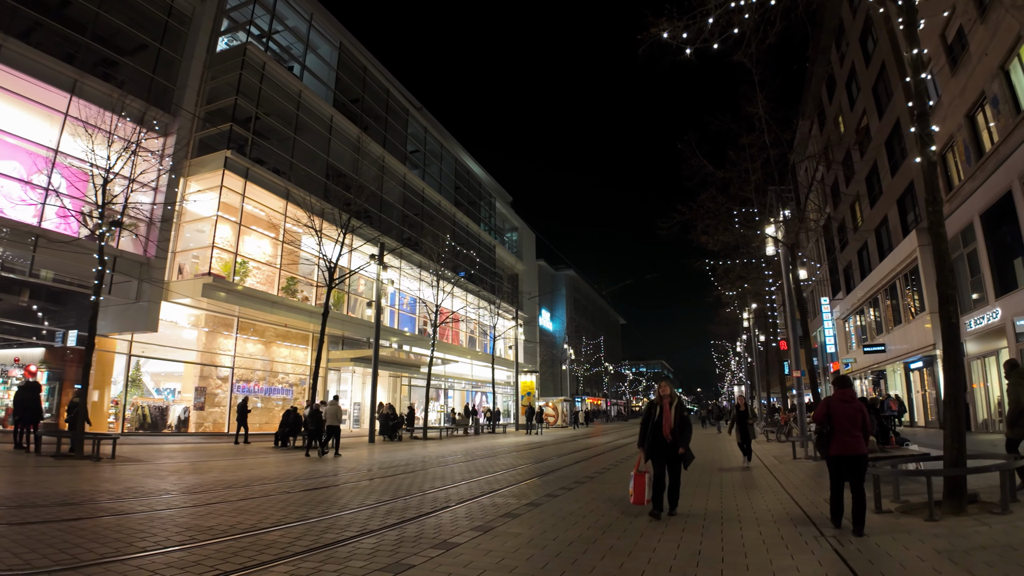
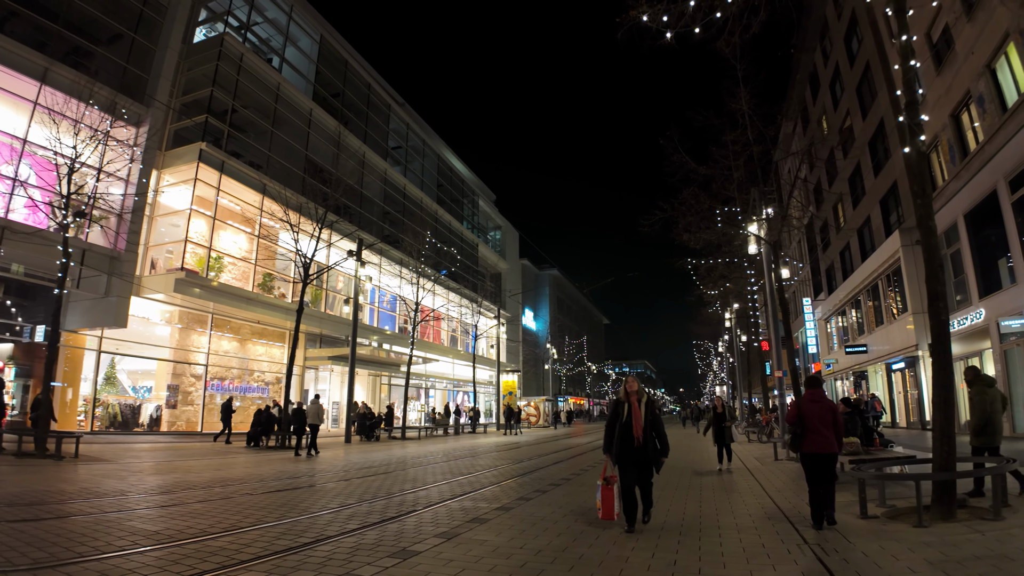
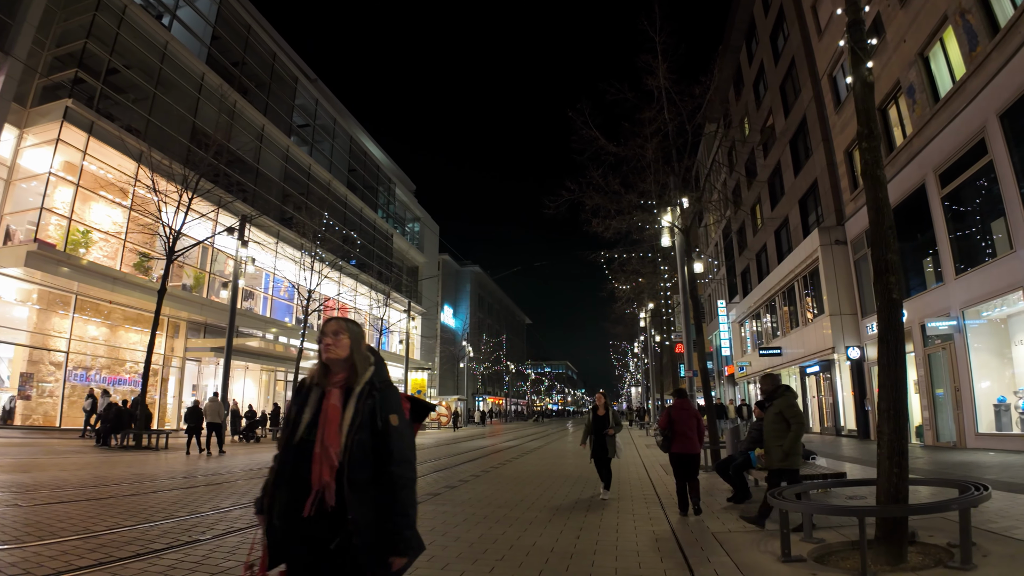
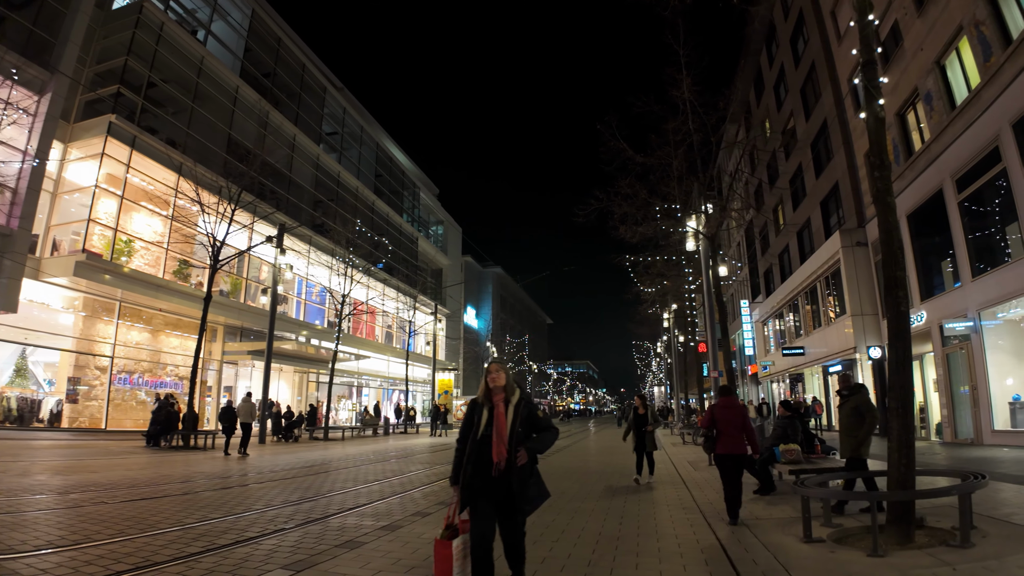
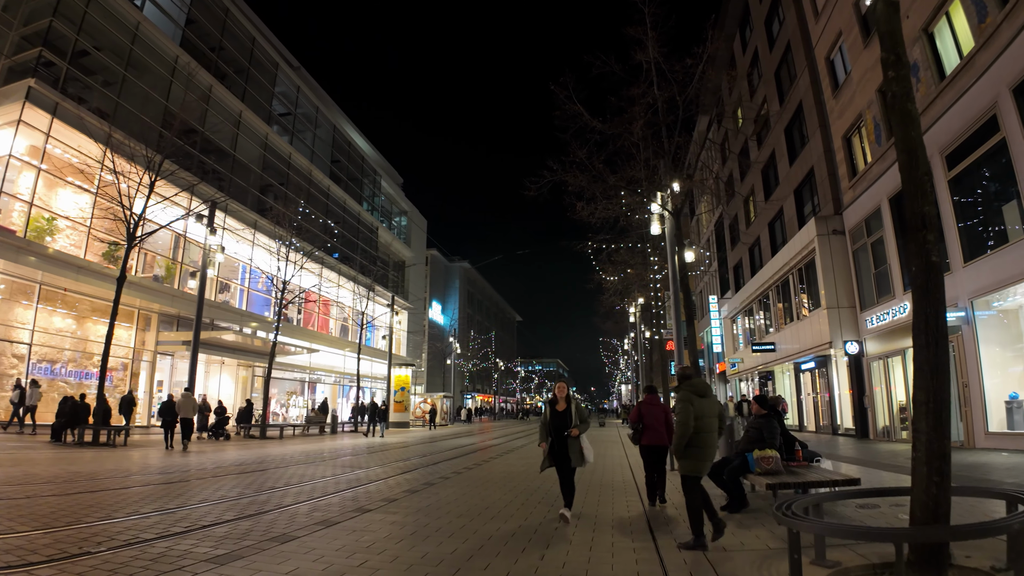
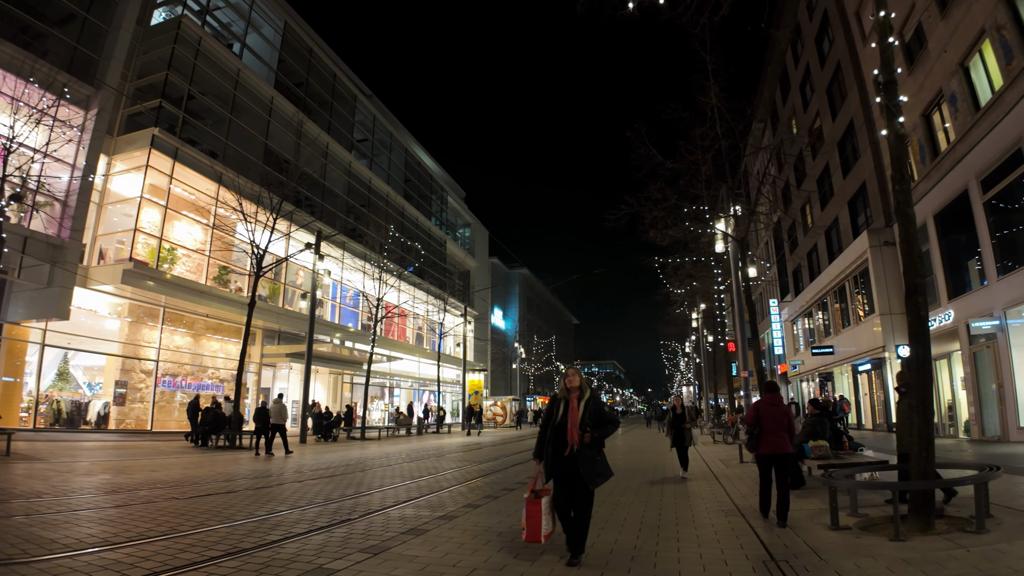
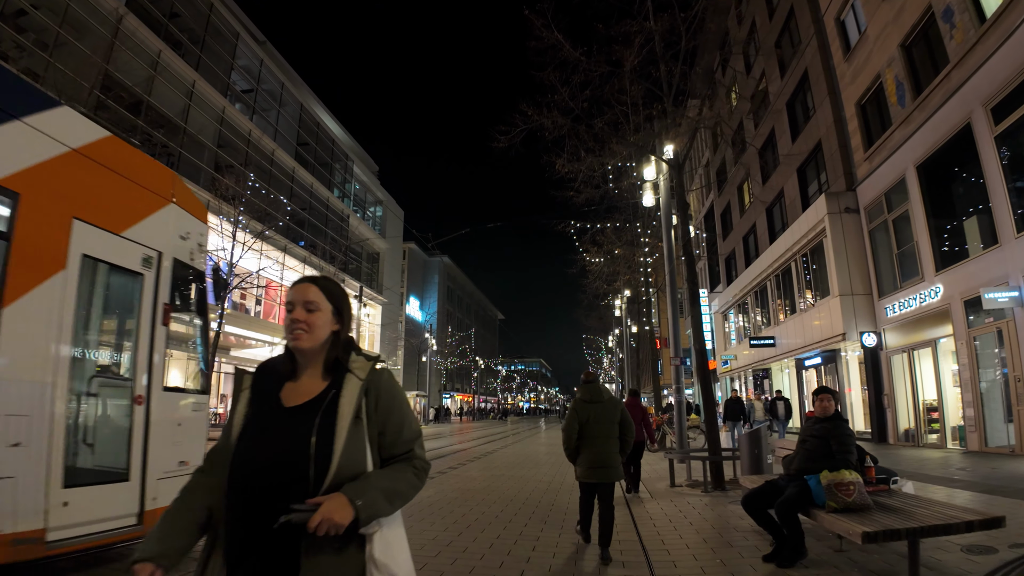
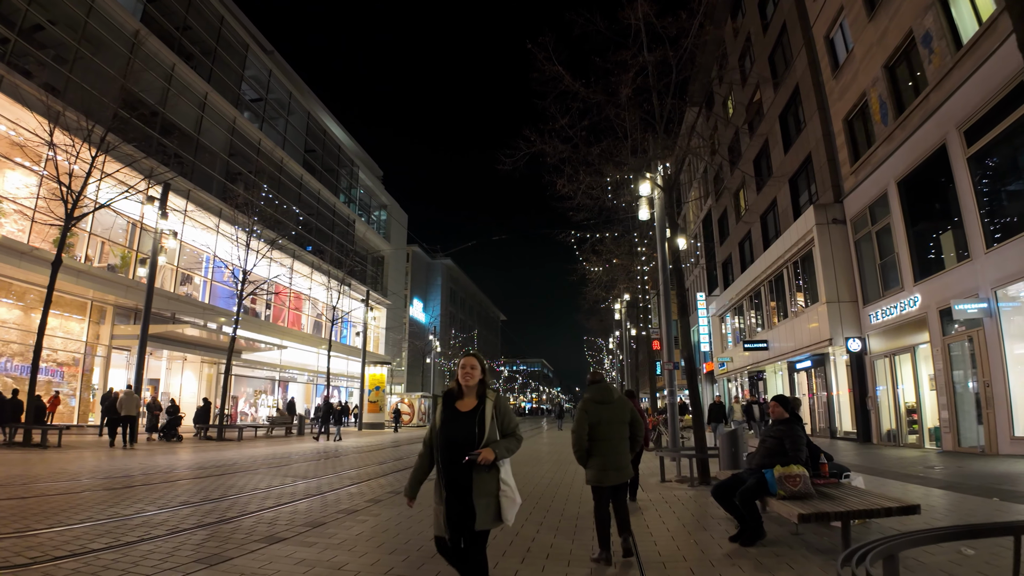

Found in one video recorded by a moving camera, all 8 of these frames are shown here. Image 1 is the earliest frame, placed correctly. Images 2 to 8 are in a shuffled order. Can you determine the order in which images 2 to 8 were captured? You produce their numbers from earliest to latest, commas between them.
2, 6, 4, 3, 5, 8, 7
